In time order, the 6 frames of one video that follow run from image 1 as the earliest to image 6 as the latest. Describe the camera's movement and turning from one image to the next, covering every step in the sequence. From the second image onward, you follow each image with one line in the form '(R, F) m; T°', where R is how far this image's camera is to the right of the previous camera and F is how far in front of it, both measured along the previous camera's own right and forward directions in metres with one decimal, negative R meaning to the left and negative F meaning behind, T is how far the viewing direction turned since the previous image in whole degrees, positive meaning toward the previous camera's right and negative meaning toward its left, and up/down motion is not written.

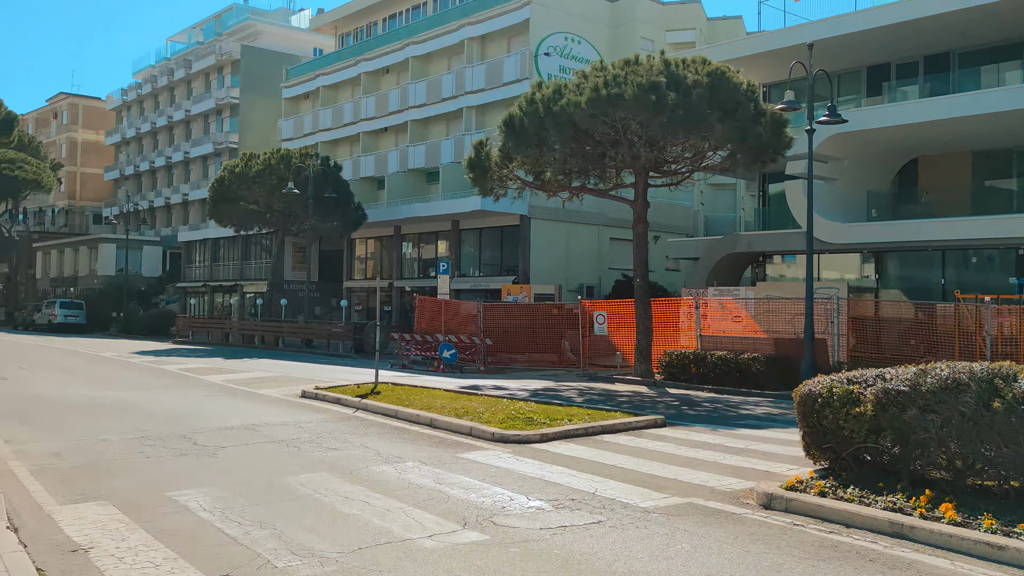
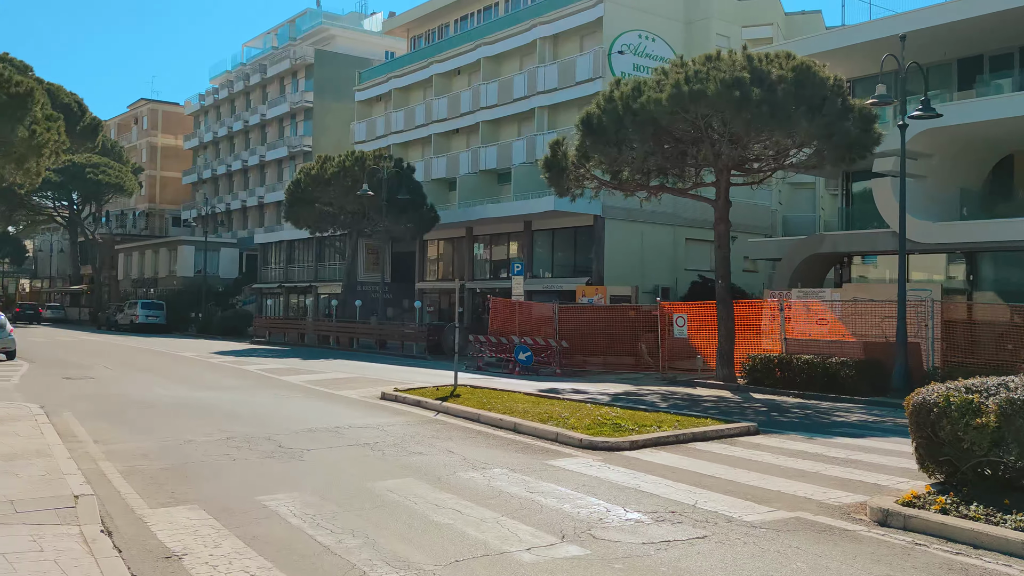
(-0.2, +0.3) m; -4°
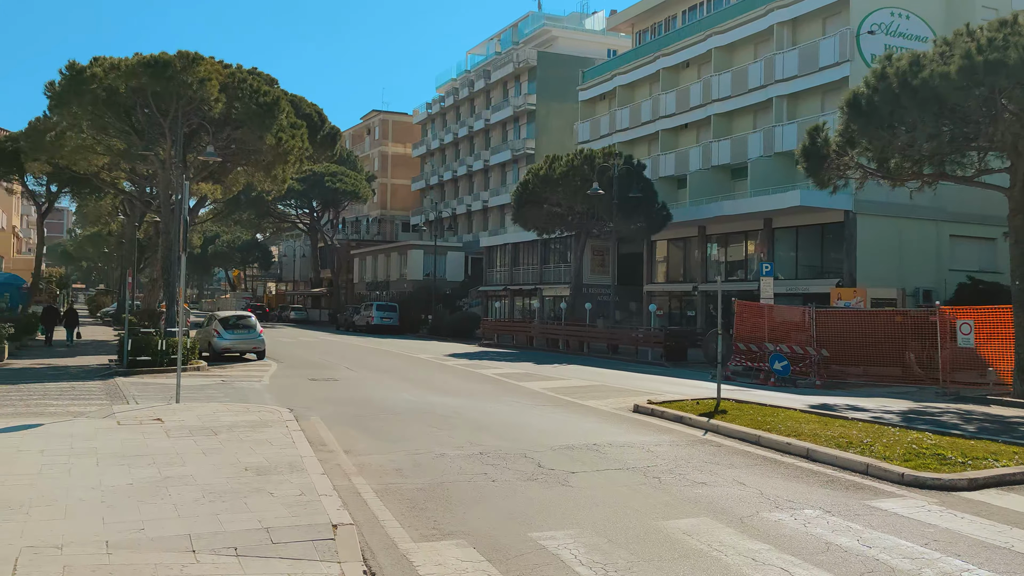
(-0.7, +1.2) m; -13°
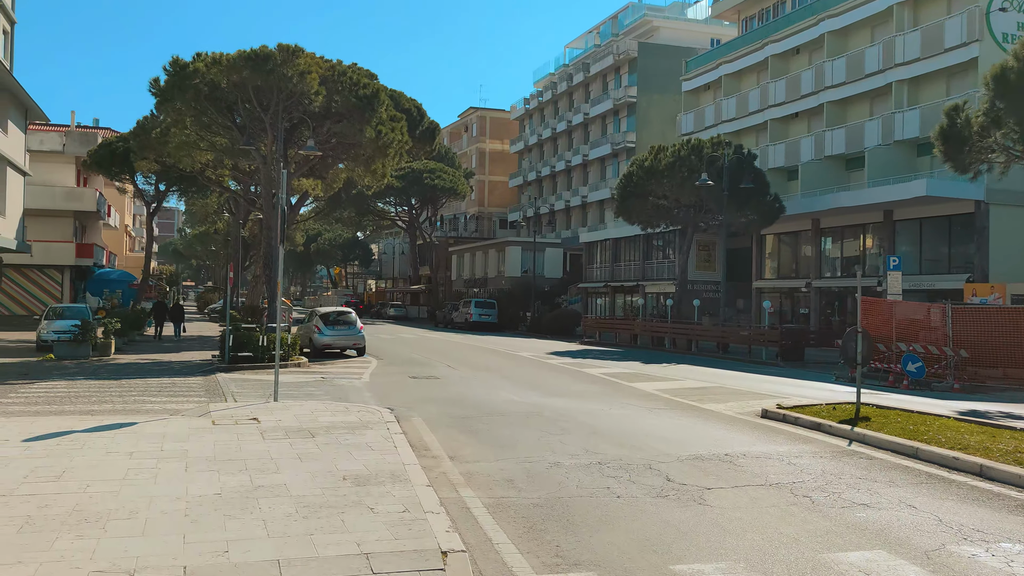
(-0.2, +0.9) m; -6°
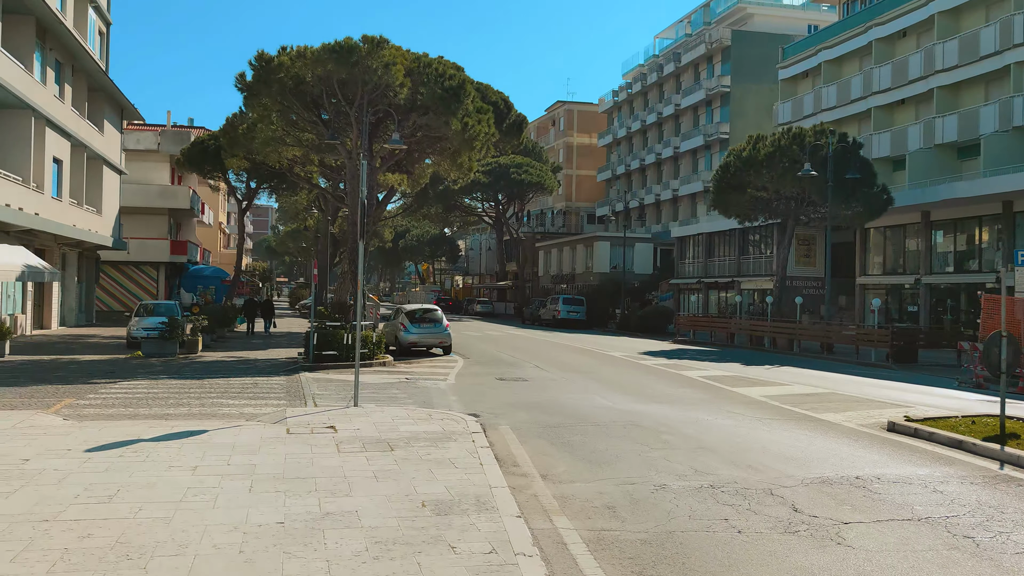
(-0.1, +0.9) m; -5°
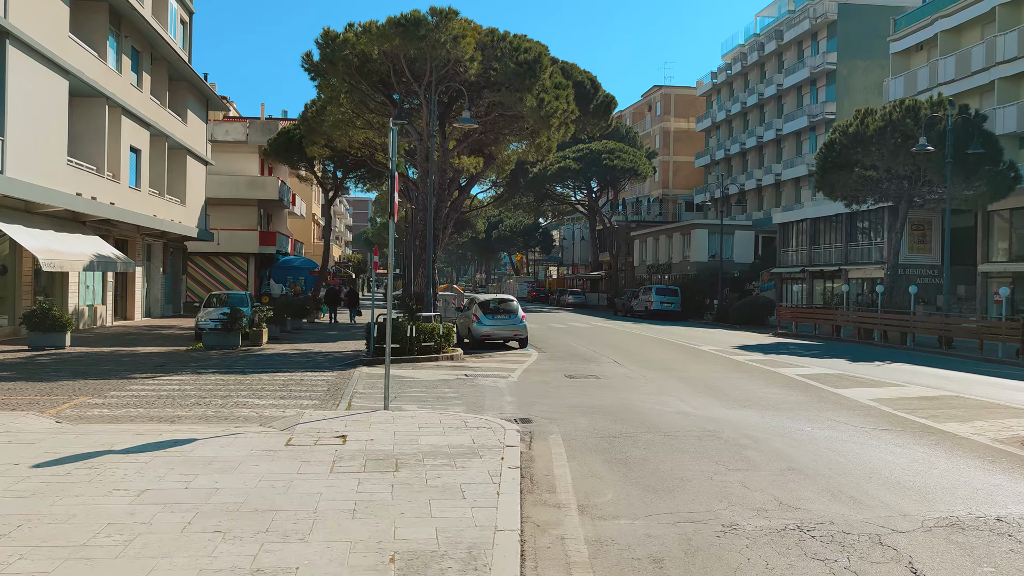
(+0.5, +1.7) m; -6°
